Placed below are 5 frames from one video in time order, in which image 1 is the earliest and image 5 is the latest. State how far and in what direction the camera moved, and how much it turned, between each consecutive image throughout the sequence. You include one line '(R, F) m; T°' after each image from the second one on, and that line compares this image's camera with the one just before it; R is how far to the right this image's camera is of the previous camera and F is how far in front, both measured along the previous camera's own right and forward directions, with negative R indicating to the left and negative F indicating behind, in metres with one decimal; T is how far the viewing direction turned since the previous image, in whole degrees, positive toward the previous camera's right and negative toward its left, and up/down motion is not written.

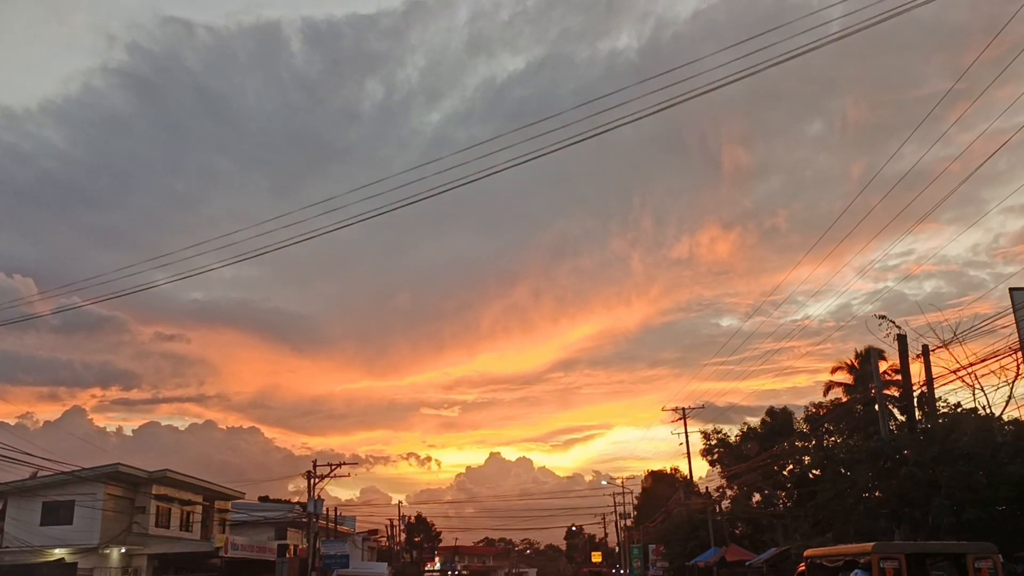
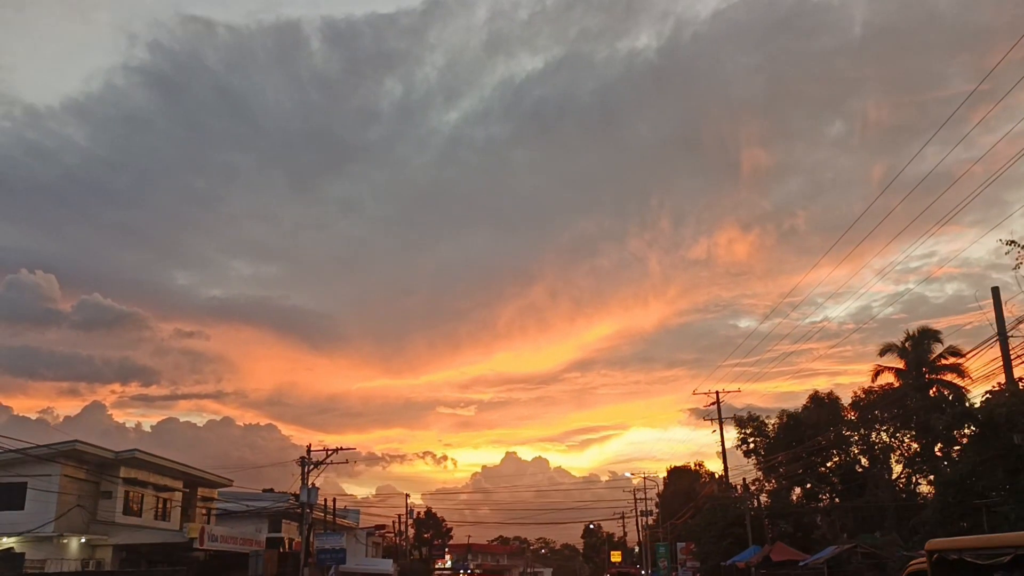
(+0.1, +5.6) m; -1°
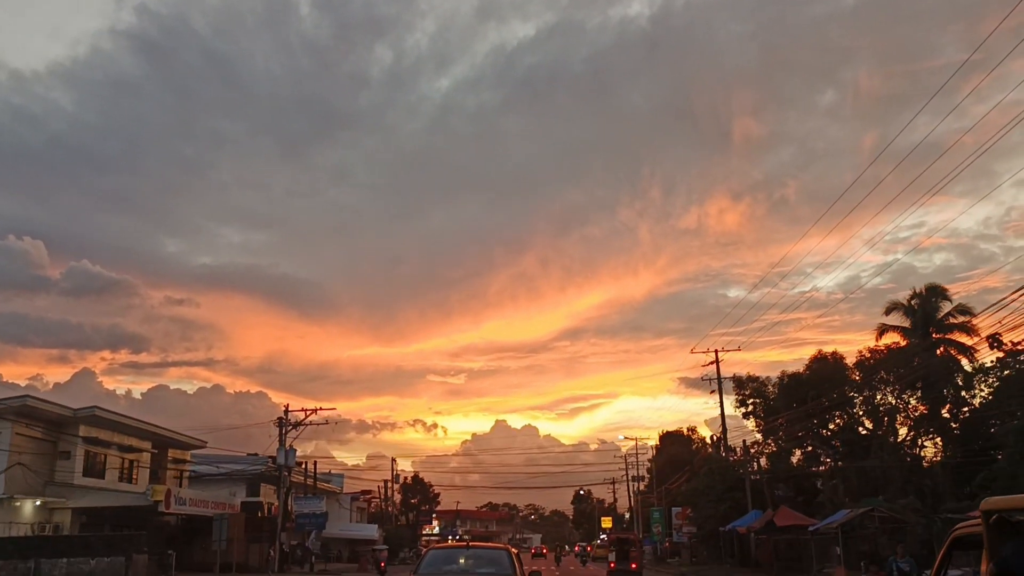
(+0.1, +2.9) m; +1°
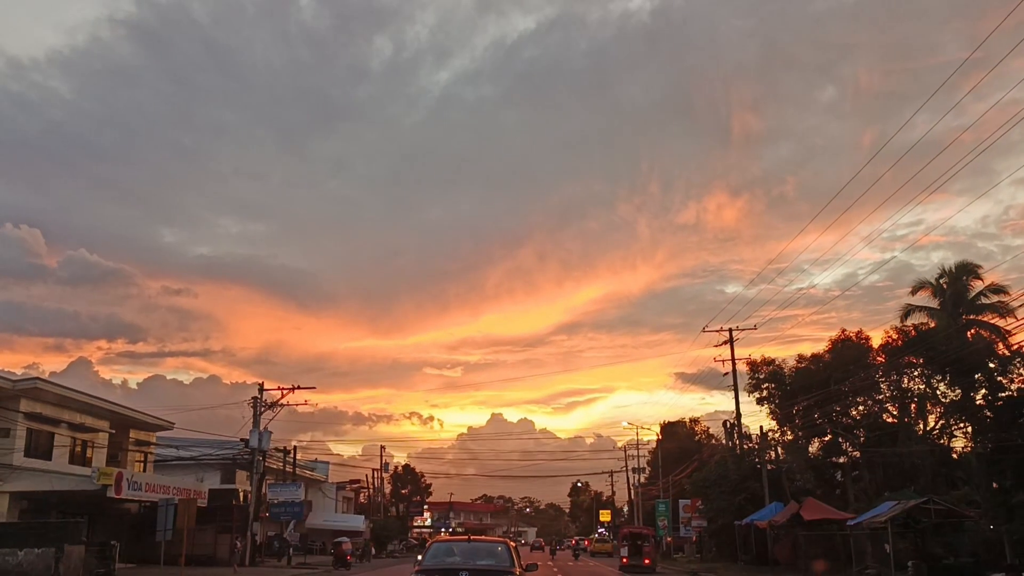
(+0.1, +4.2) m; 0°
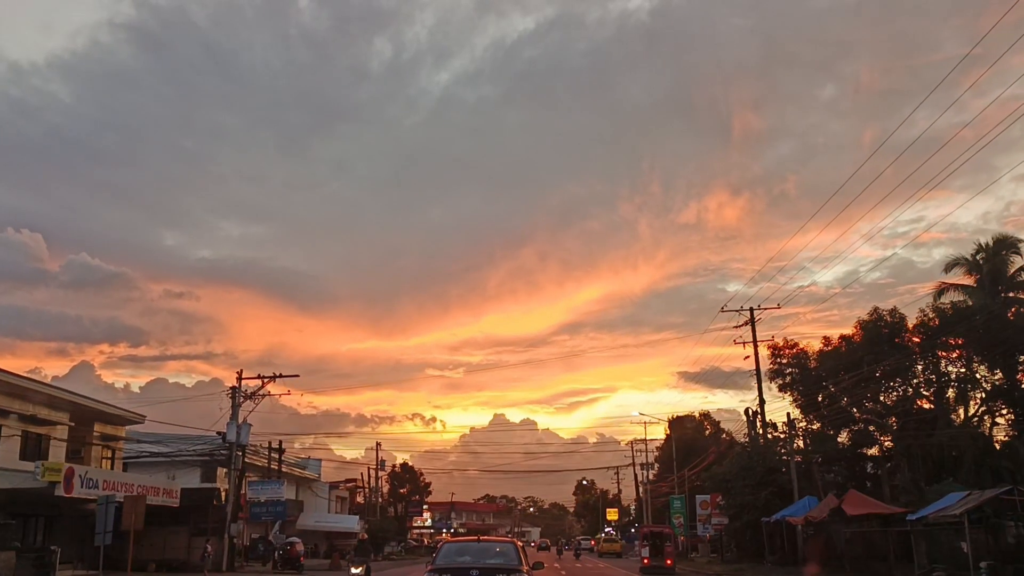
(0.0, +3.9) m; 0°
